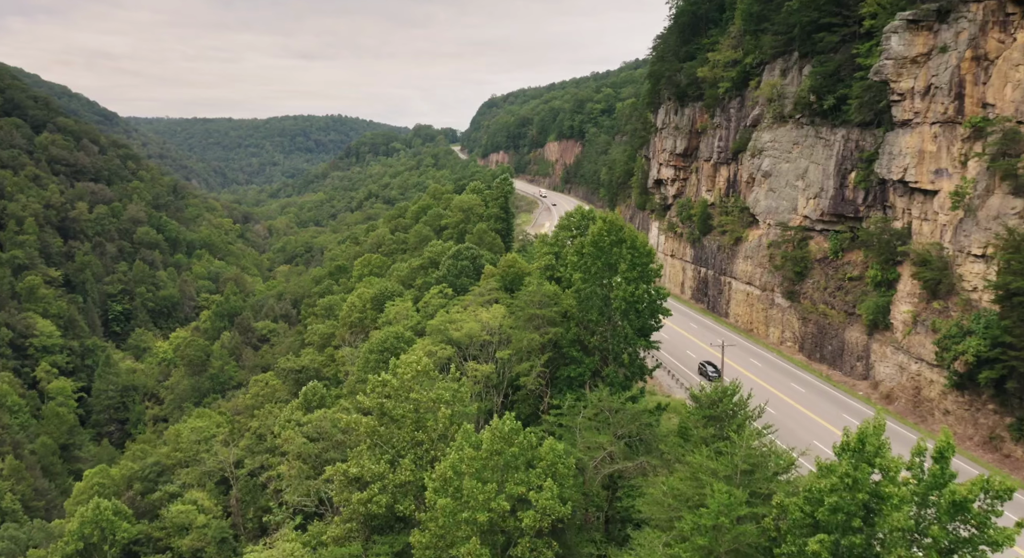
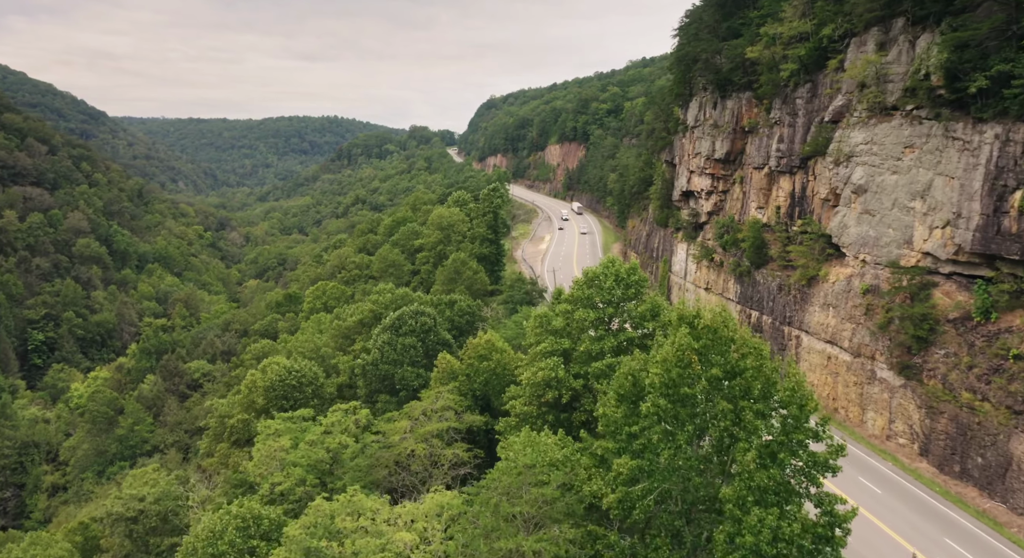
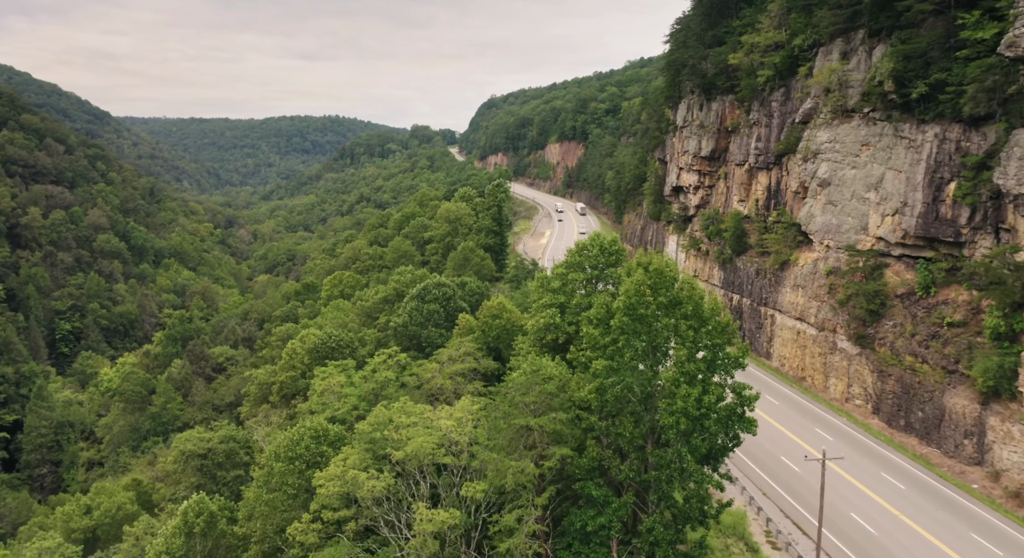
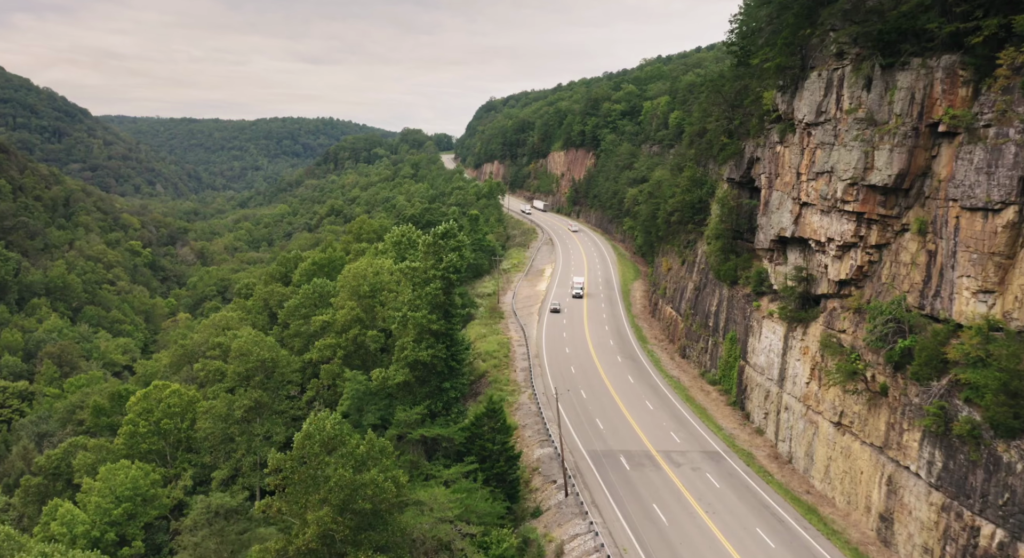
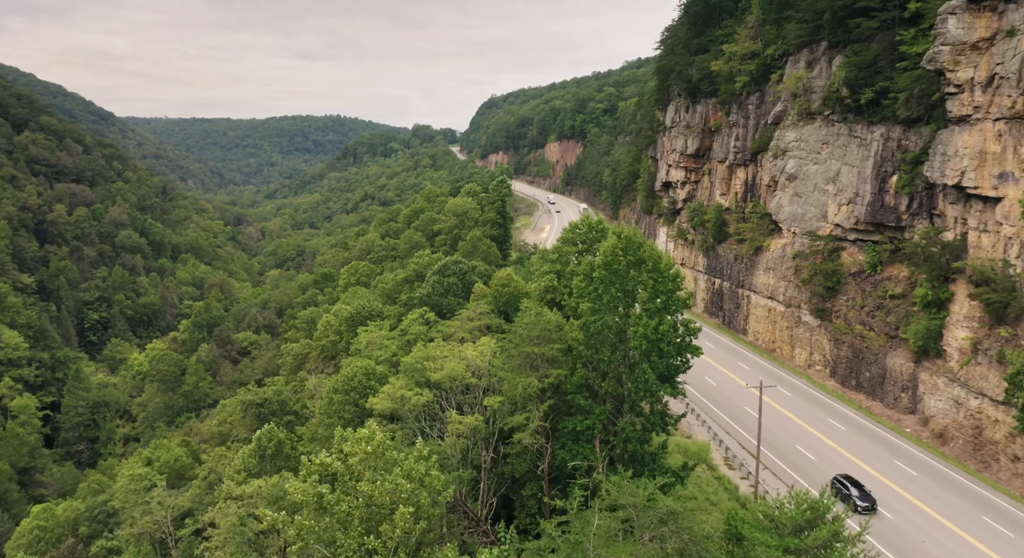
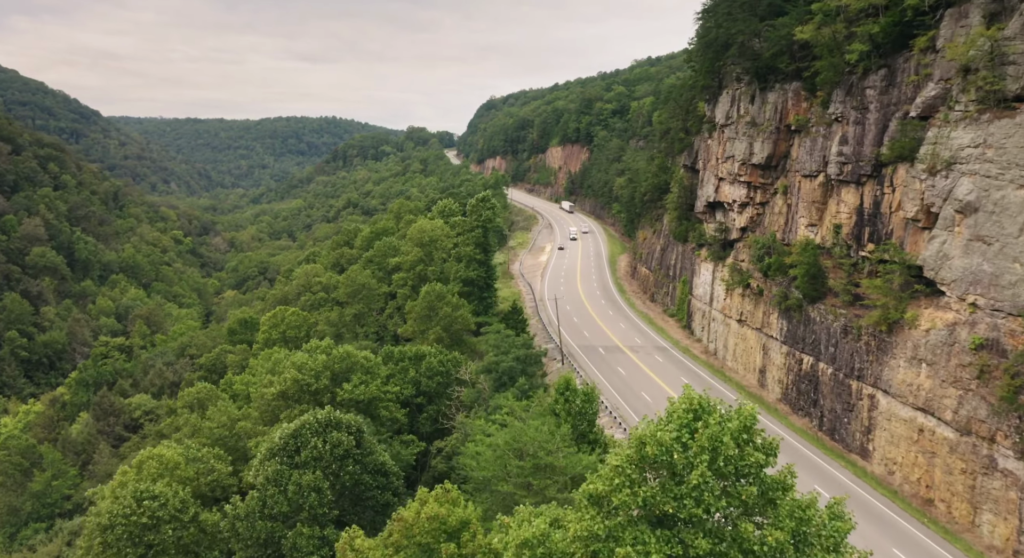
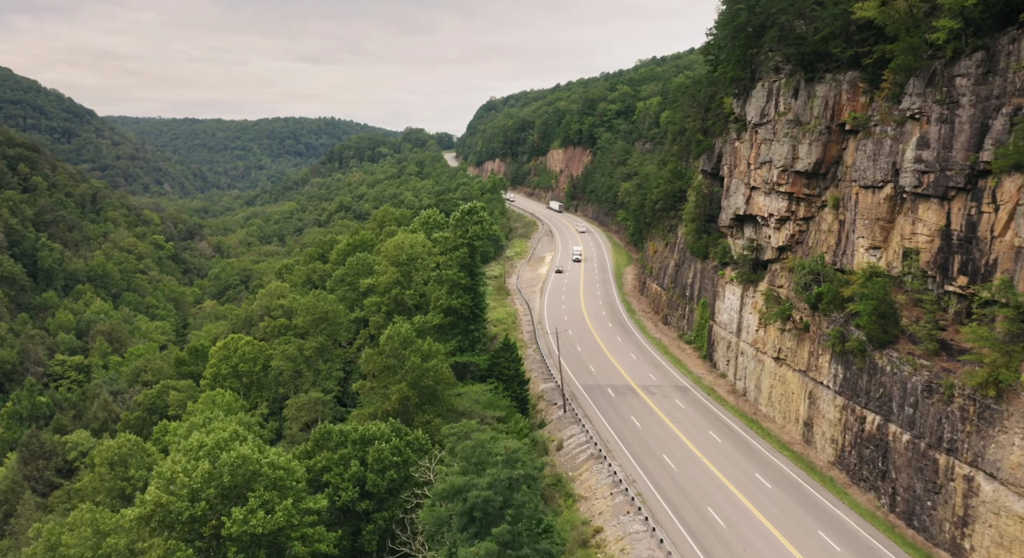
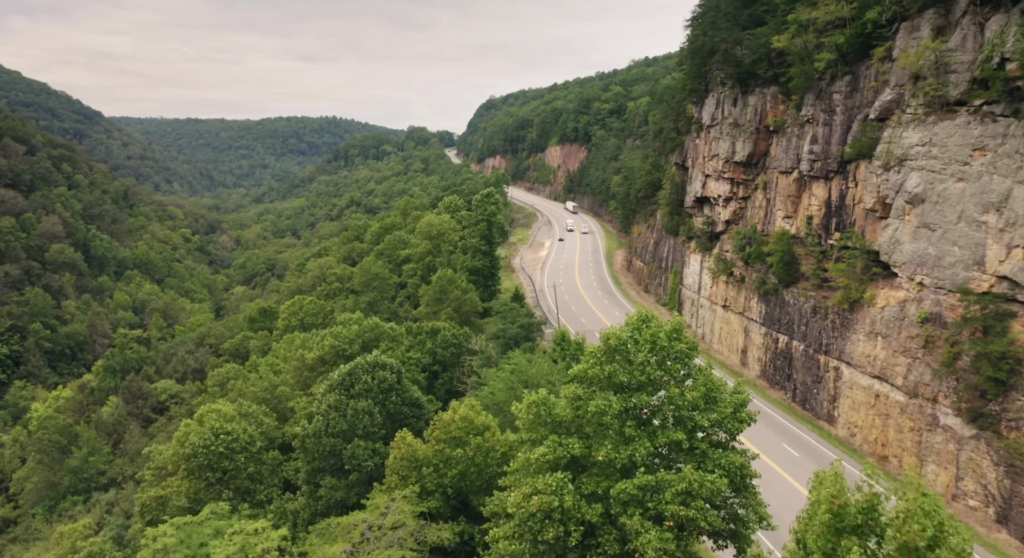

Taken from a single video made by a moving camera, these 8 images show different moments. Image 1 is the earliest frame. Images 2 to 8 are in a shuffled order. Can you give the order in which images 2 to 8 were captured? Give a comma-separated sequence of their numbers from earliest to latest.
5, 3, 2, 8, 6, 7, 4
